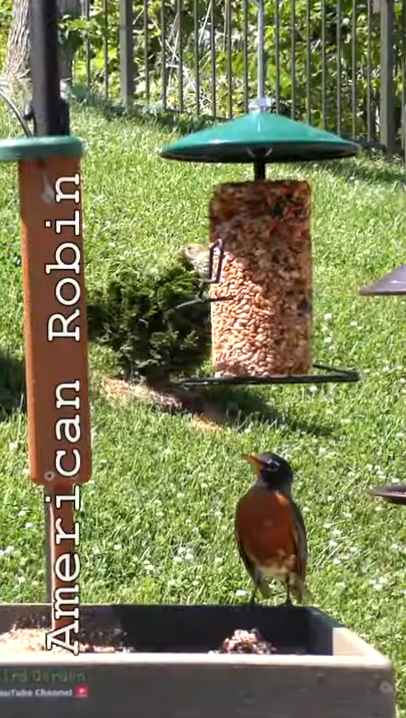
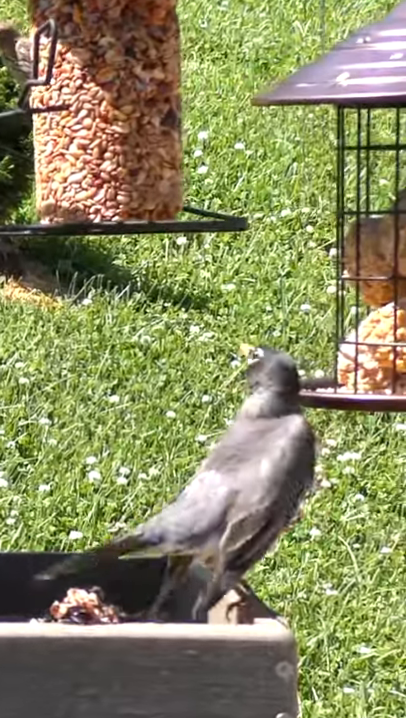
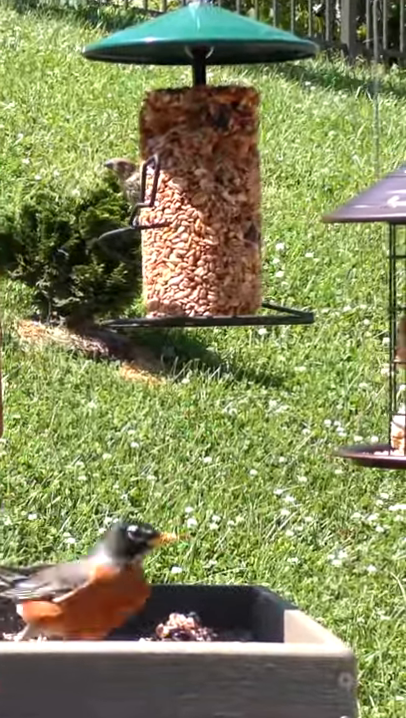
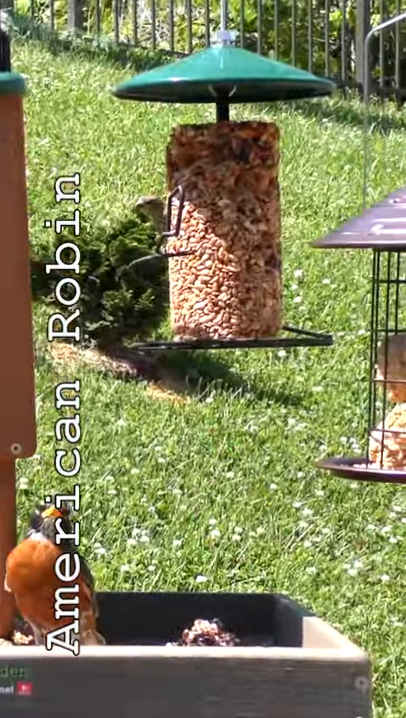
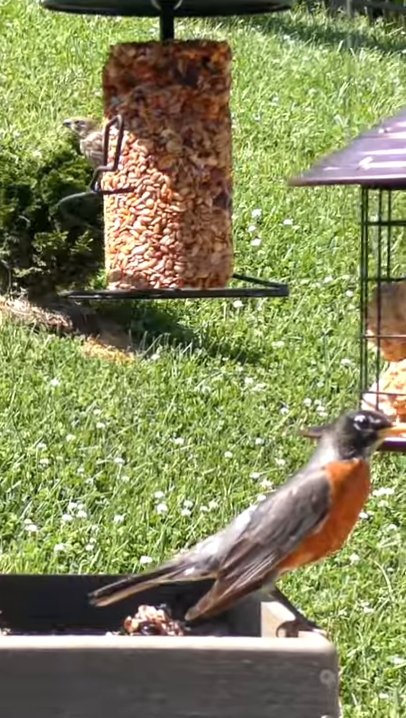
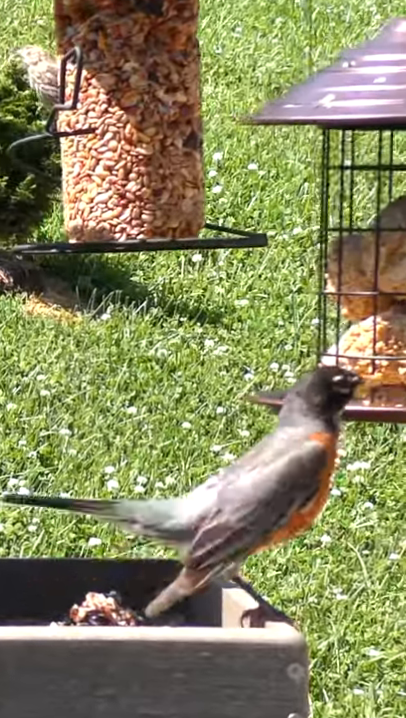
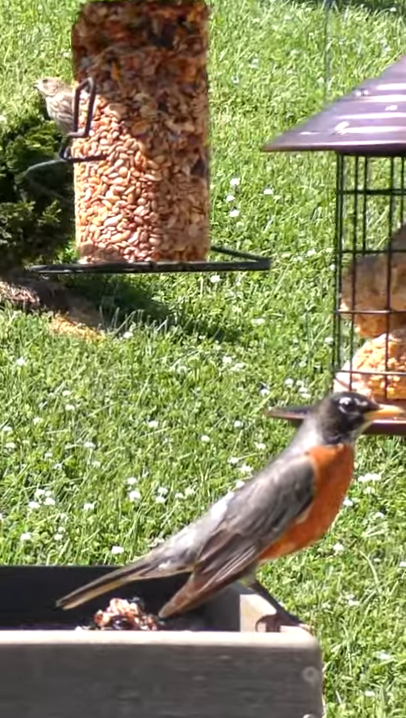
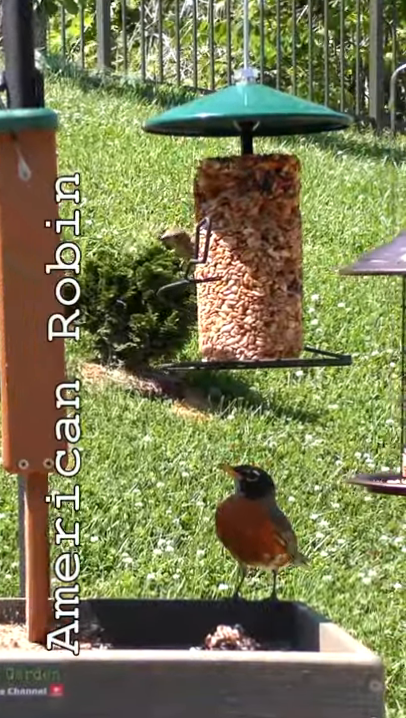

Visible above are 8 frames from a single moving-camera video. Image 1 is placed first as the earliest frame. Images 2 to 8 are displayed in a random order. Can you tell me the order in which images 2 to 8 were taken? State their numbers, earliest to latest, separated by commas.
8, 4, 3, 5, 7, 6, 2
